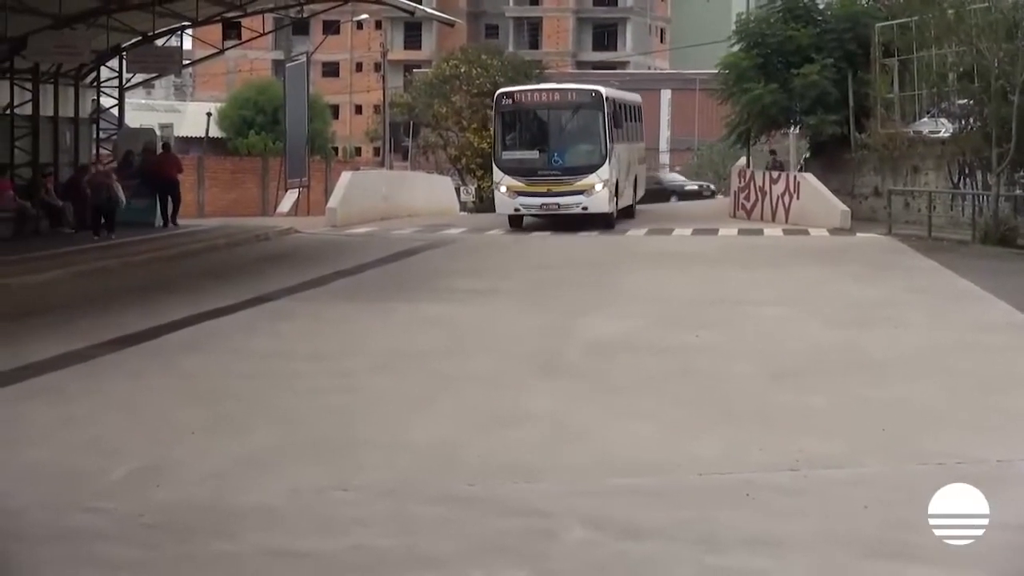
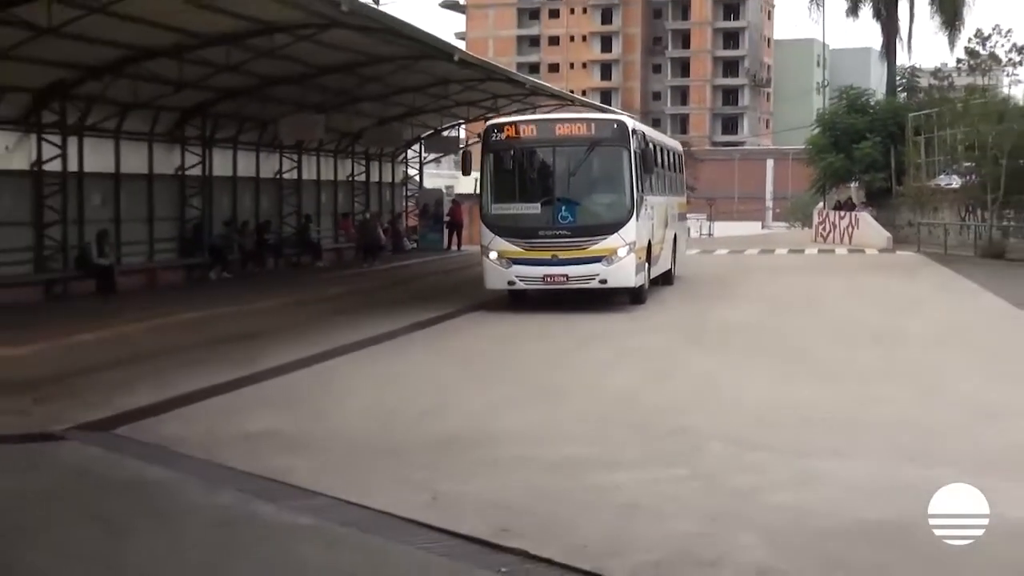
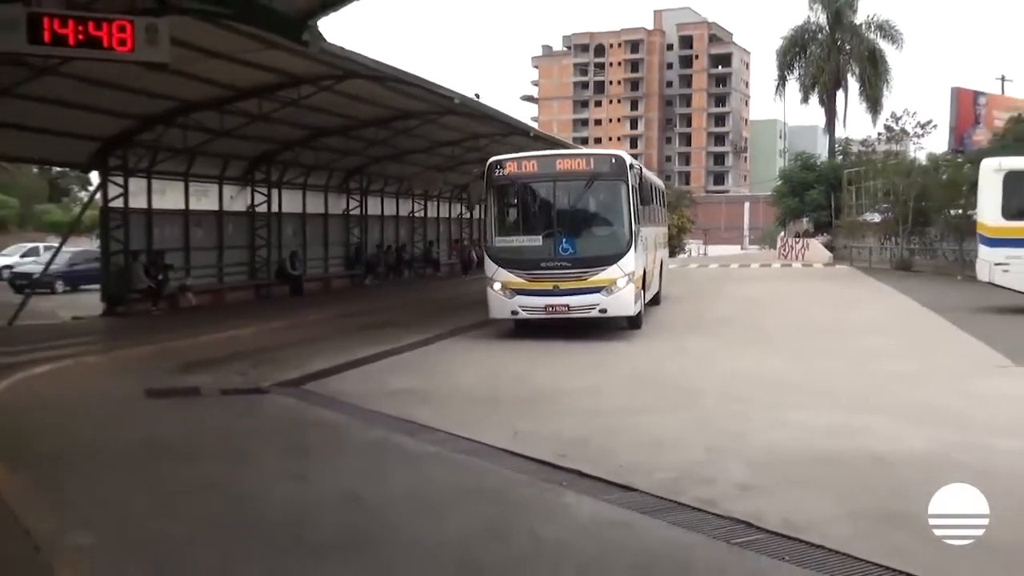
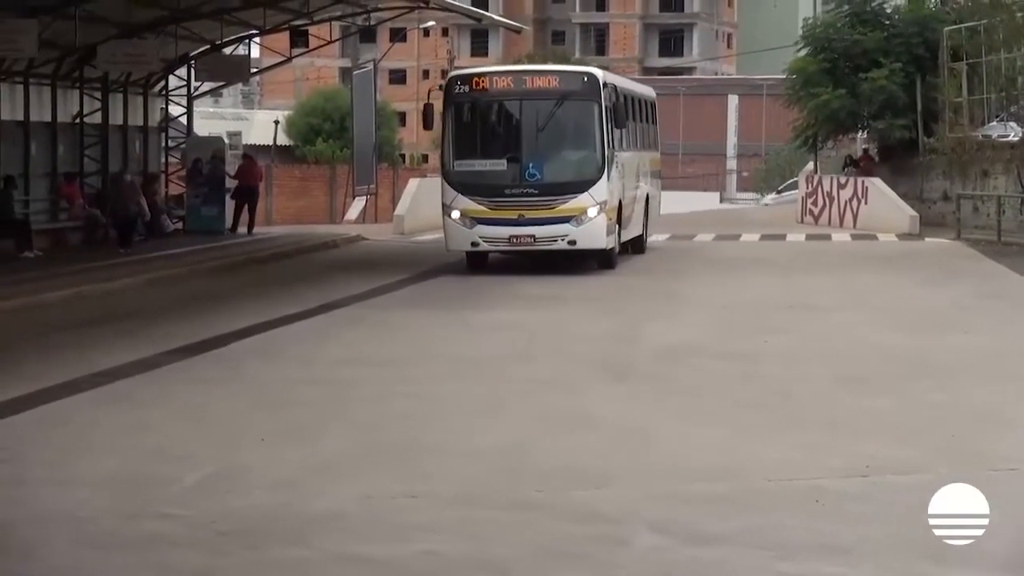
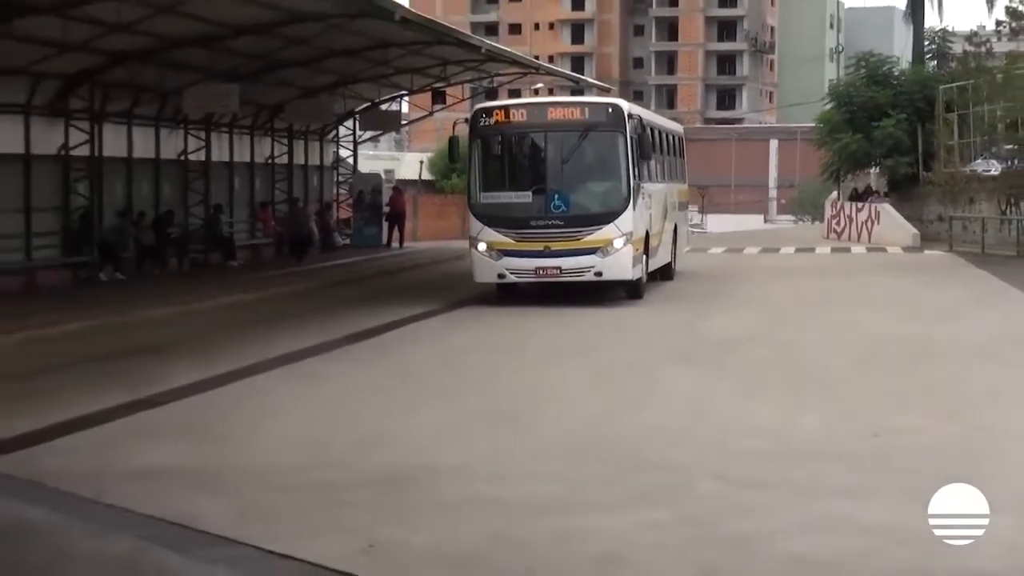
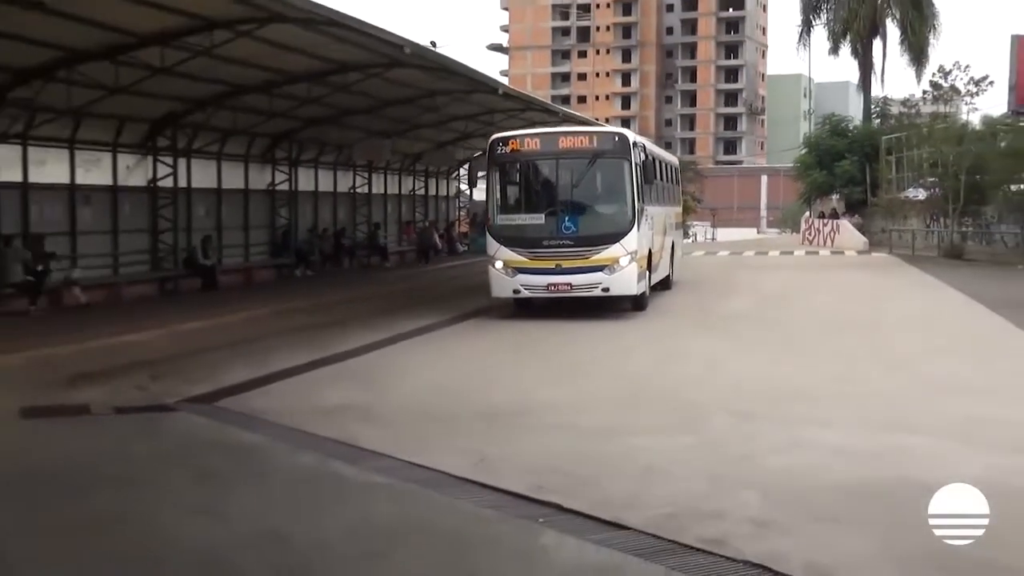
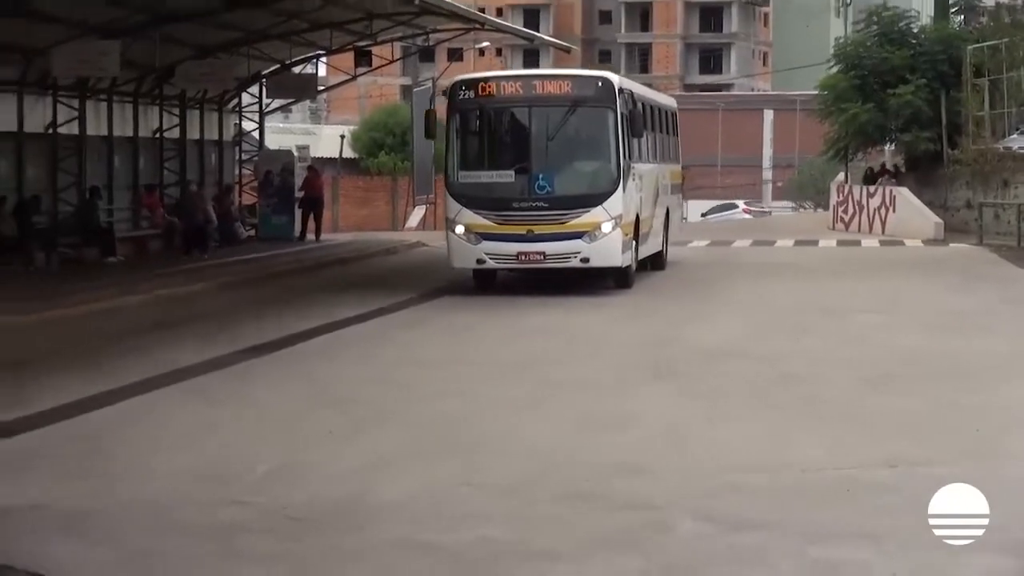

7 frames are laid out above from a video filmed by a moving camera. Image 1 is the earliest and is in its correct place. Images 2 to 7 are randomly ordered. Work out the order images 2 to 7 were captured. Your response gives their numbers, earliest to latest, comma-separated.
4, 7, 5, 2, 6, 3
